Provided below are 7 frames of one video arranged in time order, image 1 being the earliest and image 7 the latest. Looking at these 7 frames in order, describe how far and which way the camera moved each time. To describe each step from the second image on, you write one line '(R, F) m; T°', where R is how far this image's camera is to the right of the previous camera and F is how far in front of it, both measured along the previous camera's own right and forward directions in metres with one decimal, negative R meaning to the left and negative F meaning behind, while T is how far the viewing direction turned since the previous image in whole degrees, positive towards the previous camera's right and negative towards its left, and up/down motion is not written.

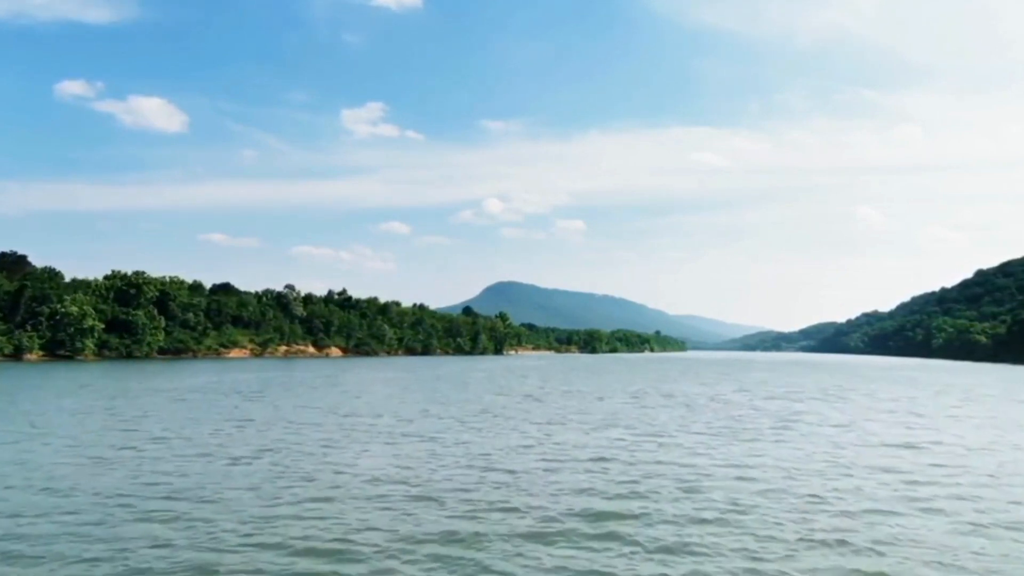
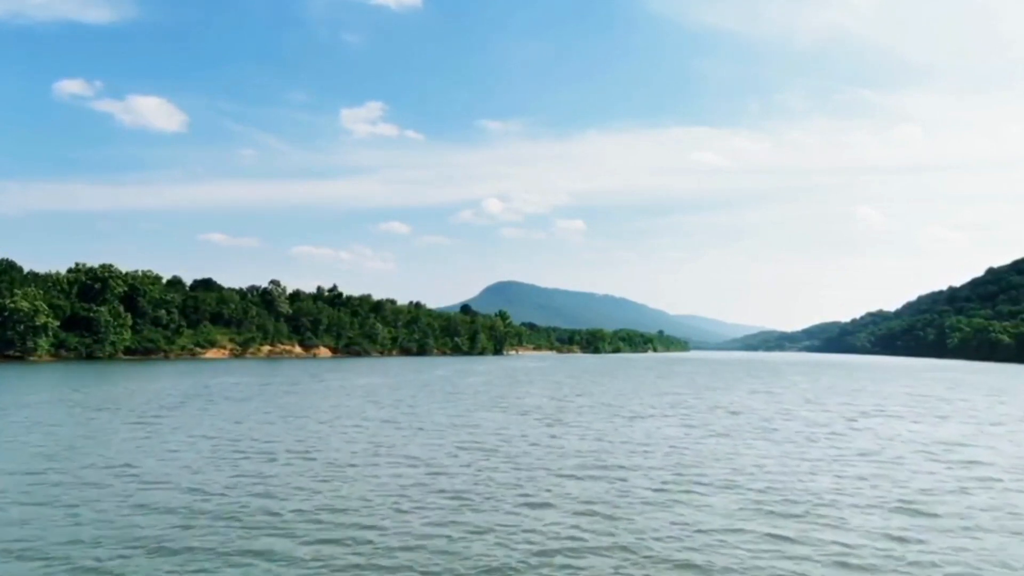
(-0.2, +10.6) m; 0°
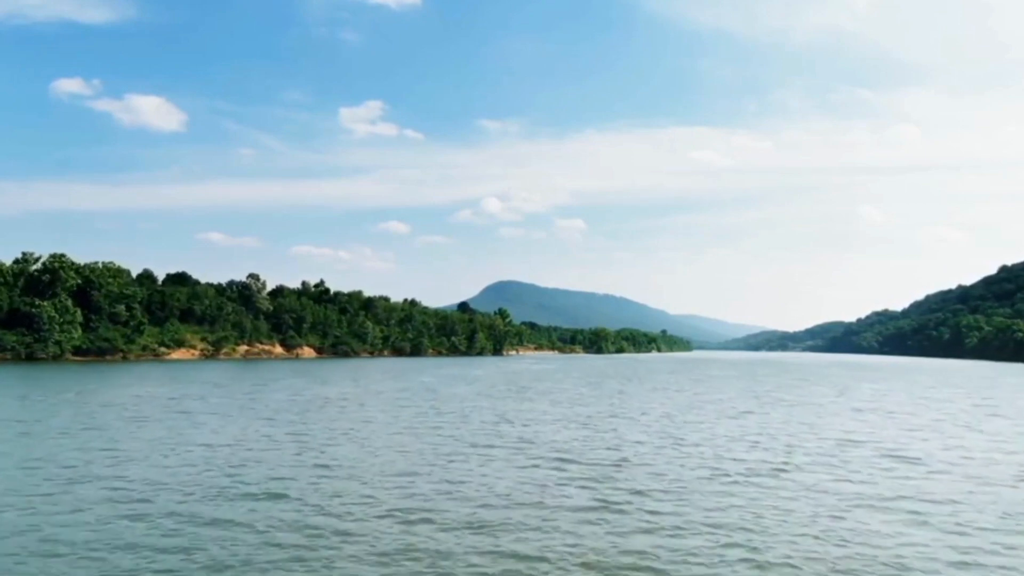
(-0.3, +12.8) m; 0°
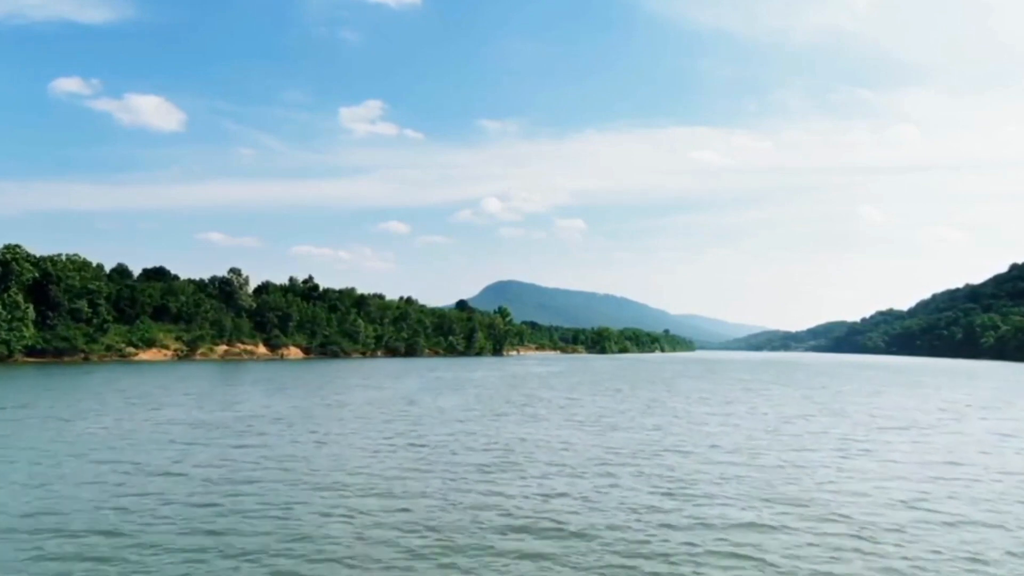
(-0.1, +9.6) m; 0°
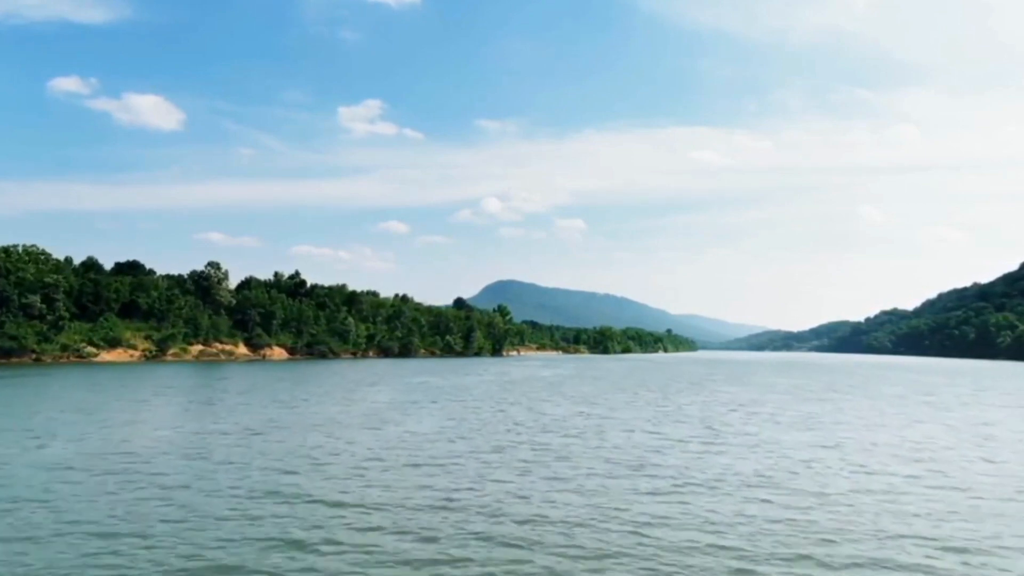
(-0.1, +9.6) m; 0°
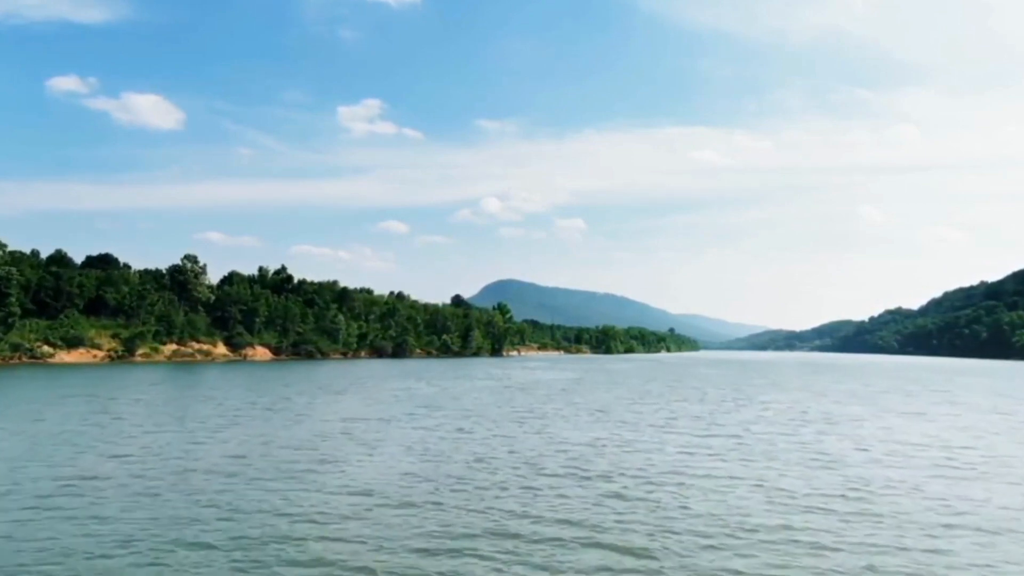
(-0.1, +8.7) m; 0°
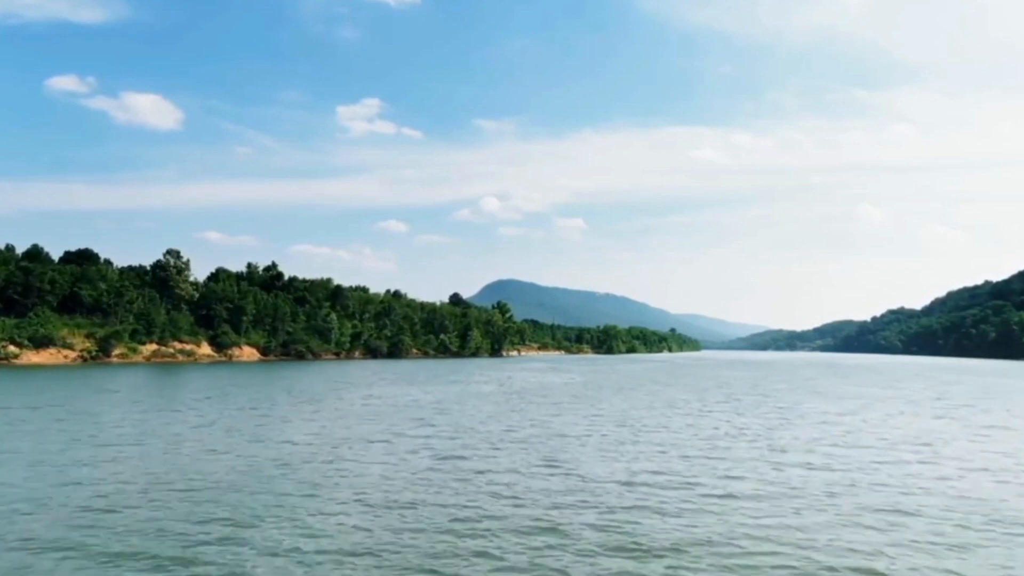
(-0.1, +5.7) m; 0°
